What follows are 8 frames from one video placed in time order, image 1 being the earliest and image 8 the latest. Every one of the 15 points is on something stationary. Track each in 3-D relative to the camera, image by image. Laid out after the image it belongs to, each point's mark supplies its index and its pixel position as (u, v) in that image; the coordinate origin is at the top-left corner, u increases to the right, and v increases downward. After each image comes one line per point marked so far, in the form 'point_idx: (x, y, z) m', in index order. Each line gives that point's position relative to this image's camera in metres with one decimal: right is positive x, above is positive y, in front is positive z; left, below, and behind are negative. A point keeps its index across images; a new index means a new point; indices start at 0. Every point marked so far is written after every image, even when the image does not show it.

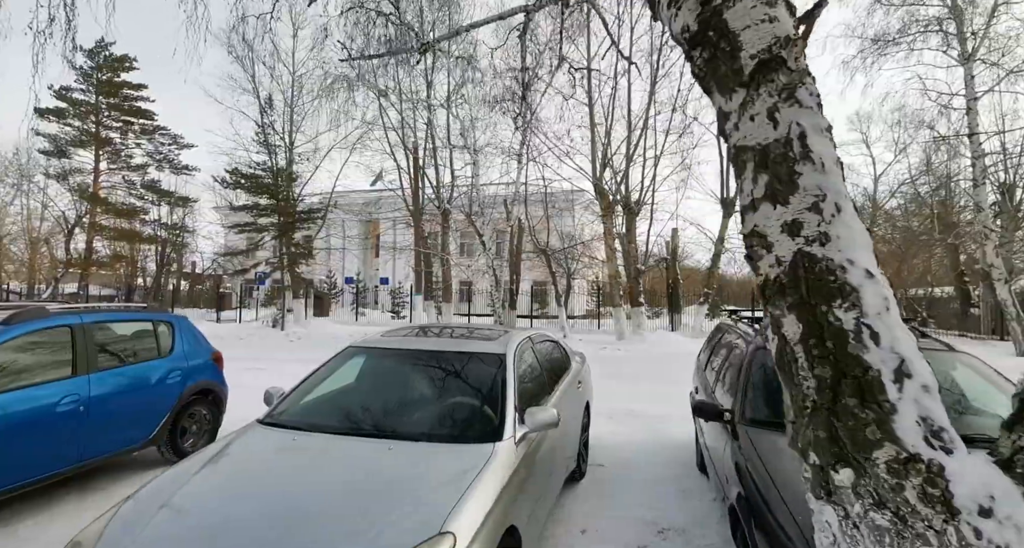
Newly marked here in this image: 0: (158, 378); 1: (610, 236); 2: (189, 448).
0: (-4.0, -1.2, +5.3) m
1: (+4.1, +1.6, +19.7) m
2: (-3.9, -2.1, +5.6) m
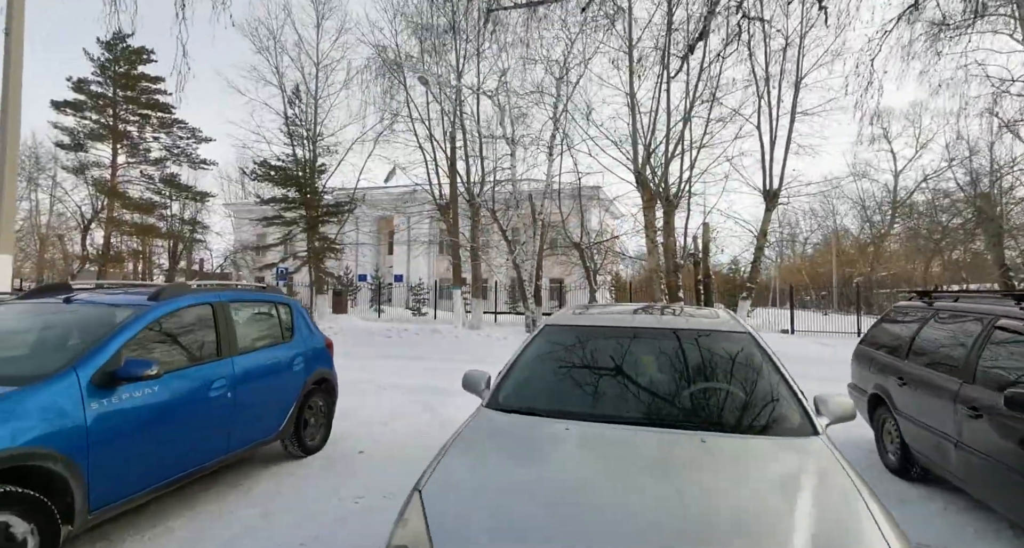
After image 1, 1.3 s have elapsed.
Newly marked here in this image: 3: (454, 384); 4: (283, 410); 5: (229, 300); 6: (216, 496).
0: (-2.3, -0.9, +4.9) m
1: (+5.7, +1.9, +19.2) m
2: (-2.2, -1.8, +5.2) m
3: (-1.1, -2.1, +9.0) m
4: (-2.3, -1.4, +4.8) m
5: (-2.7, -0.3, +4.6) m
6: (-2.6, -2.0, +4.2) m
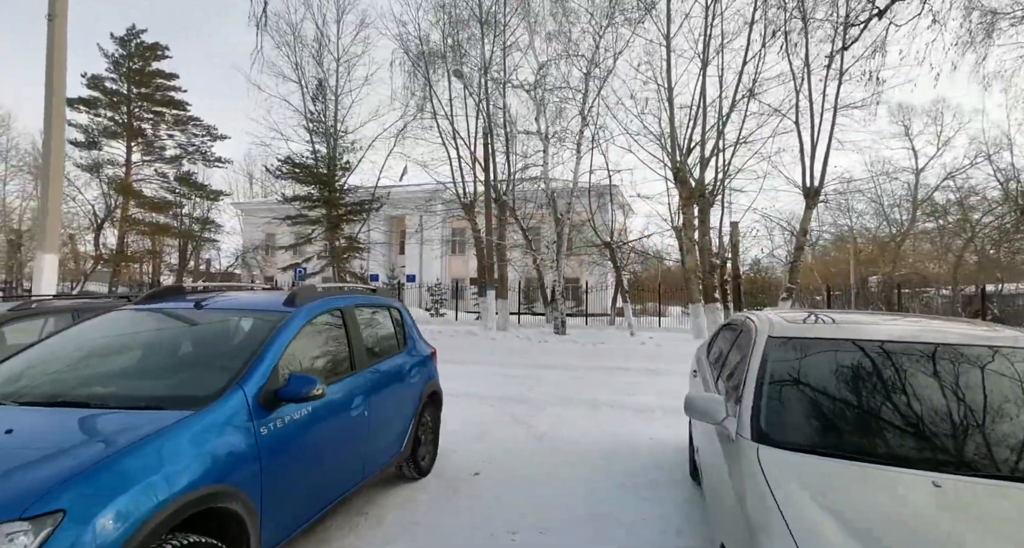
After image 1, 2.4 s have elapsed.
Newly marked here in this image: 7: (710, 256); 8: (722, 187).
0: (-1.0, -0.9, +4.3) m
1: (+7.0, +1.9, +18.7) m
2: (-0.9, -1.9, +4.6) m
3: (+0.3, -2.1, +8.5) m
4: (-1.0, -1.4, +4.3) m
5: (-1.3, -0.3, +4.0) m
6: (-1.2, -2.0, +3.6) m
7: (+8.2, +0.8, +19.7) m
8: (+8.8, +3.6, +19.9) m
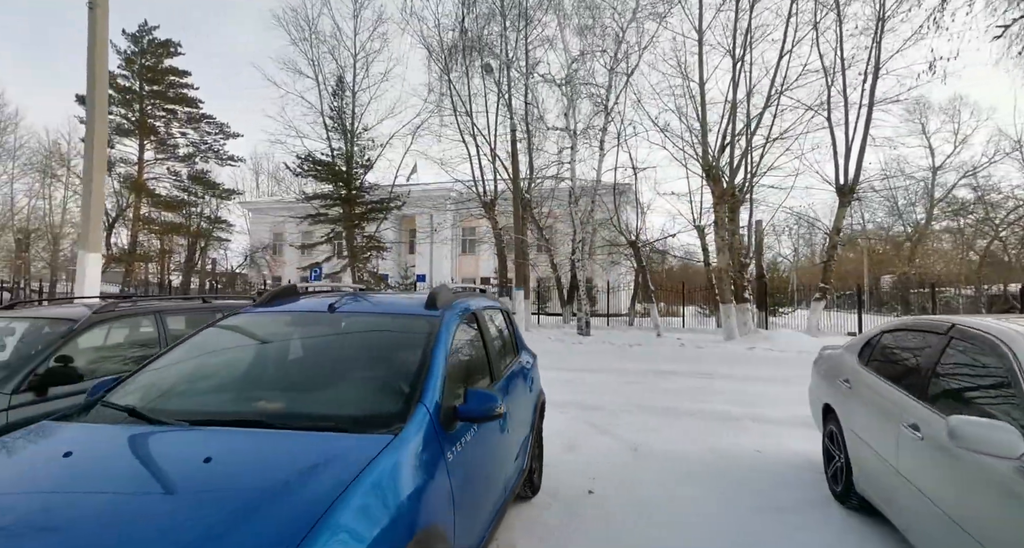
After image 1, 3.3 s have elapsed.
0: (+0.1, -0.9, +3.9) m
1: (+8.1, +1.9, +18.3) m
2: (+0.2, -1.8, +4.2) m
3: (+1.3, -2.1, +8.1) m
4: (+0.1, -1.4, +3.9) m
5: (-0.3, -0.3, +3.7) m
6: (-0.2, -2.0, +3.2) m
7: (+9.2, +0.8, +19.3) m
8: (+9.8, +3.7, +19.5) m
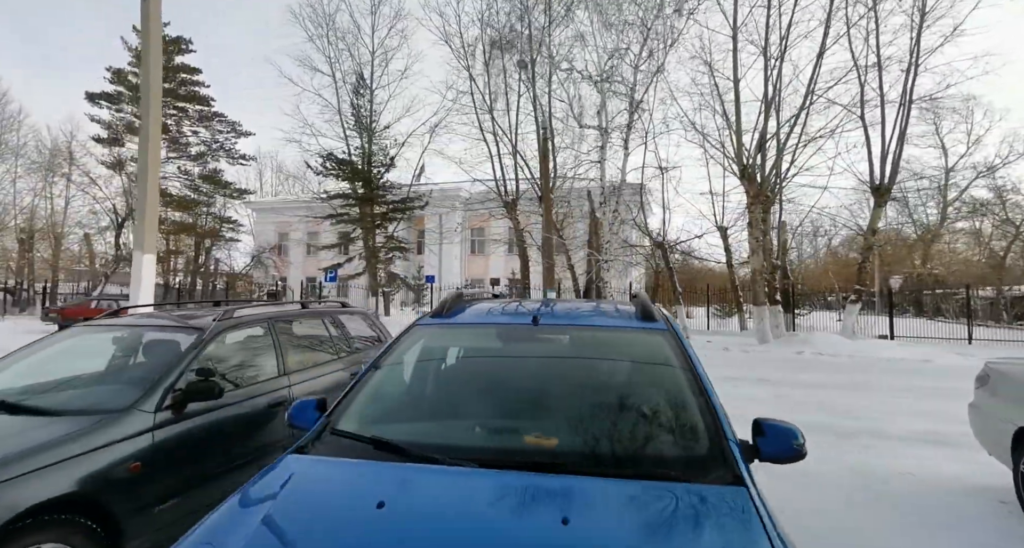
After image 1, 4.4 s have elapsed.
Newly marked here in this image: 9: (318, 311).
0: (+1.4, -1.0, +3.5) m
1: (+9.3, +1.8, +17.9) m
2: (+1.5, -1.9, +3.8) m
3: (+2.6, -2.2, +7.7) m
4: (+1.3, -1.4, +3.5) m
5: (+1.0, -0.3, +3.2) m
6: (+1.1, -2.0, +2.8) m
7: (+10.4, +0.7, +19.0) m
8: (+11.0, +3.6, +19.1) m
9: (-2.1, -0.4, +5.1) m
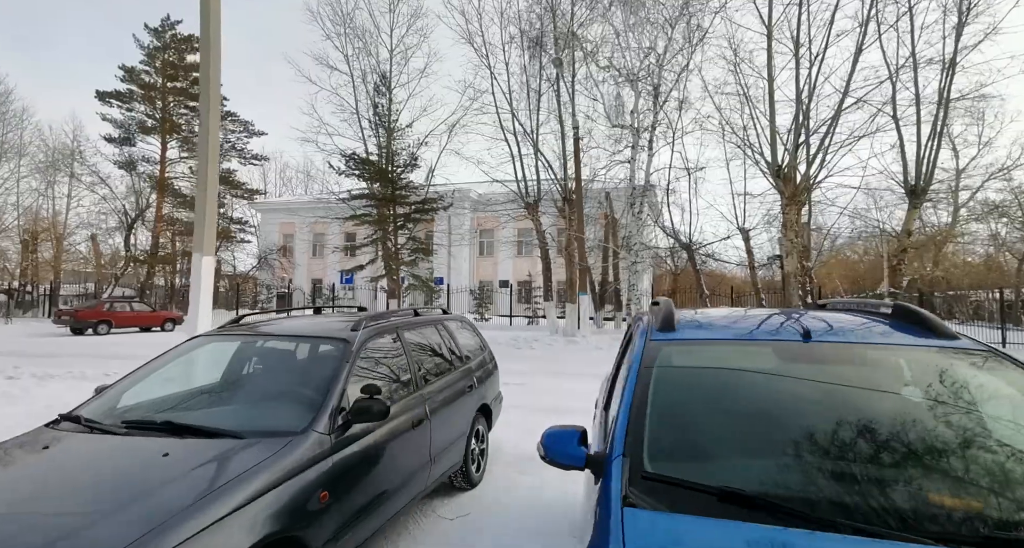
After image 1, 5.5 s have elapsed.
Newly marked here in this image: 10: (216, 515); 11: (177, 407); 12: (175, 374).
0: (+2.6, -1.0, +3.2) m
1: (+10.4, +1.7, +17.6) m
2: (+2.7, -1.9, +3.5) m
3: (+3.8, -2.2, +7.3) m
4: (+2.6, -1.5, +3.1) m
5: (+2.2, -0.3, +2.9) m
6: (+2.3, -2.0, +2.5) m
7: (+11.5, +0.6, +18.7) m
8: (+12.1, +3.5, +18.9) m
9: (-0.8, -0.5, +4.7) m
10: (-1.2, -1.0, +2.0) m
11: (-2.3, -0.9, +3.2) m
12: (-2.5, -0.7, +3.5) m
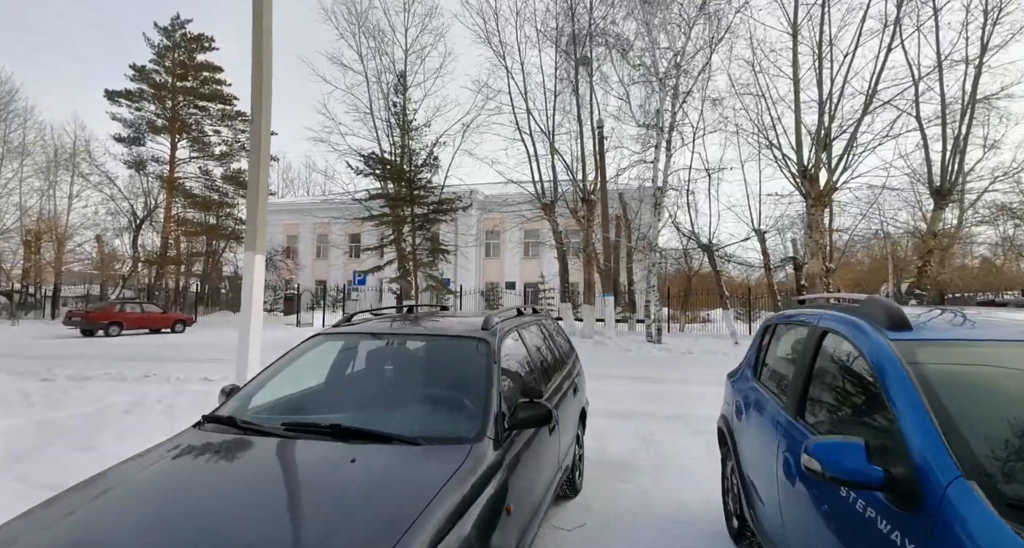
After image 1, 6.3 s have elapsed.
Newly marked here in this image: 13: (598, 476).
0: (+3.6, -1.0, +3.0) m
1: (+11.3, +1.7, +17.5) m
2: (+3.7, -1.9, +3.3) m
3: (+4.7, -2.2, +7.2) m
4: (+3.5, -1.4, +2.9) m
5: (+3.2, -0.3, +2.7) m
6: (+3.3, -2.0, +2.3) m
7: (+12.4, +0.6, +18.6) m
8: (+13.0, +3.4, +18.8) m
9: (+0.1, -0.4, +4.5) m
10: (-0.3, -1.0, +1.8) m
11: (-1.3, -0.8, +3.0) m
12: (-1.5, -0.7, +3.3) m
13: (+0.9, -2.1, +5.0) m
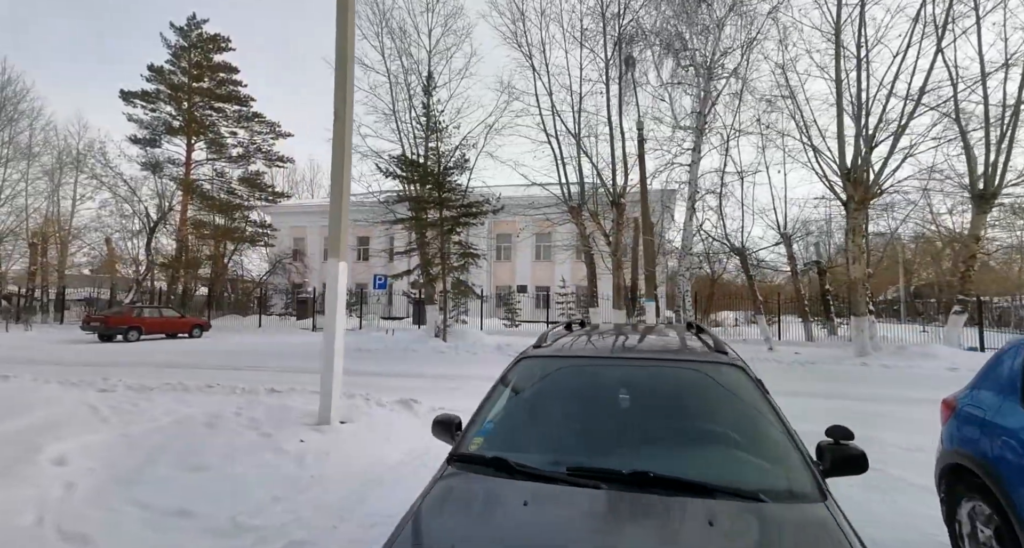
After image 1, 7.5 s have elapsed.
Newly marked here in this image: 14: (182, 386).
0: (+5.0, -1.1, +2.7) m
1: (+12.6, +1.5, +17.2) m
2: (+5.1, -2.0, +3.0) m
3: (+6.1, -2.3, +6.8) m
4: (+5.0, -1.5, +2.6) m
5: (+4.6, -0.4, +2.4) m
6: (+4.7, -2.1, +1.9) m
7: (+13.7, +0.4, +18.3) m
8: (+14.3, +3.3, +18.5) m
9: (+1.6, -0.5, +4.2) m
10: (+1.2, -1.0, +1.4) m
11: (+0.1, -0.9, +2.6) m
12: (-0.1, -0.8, +2.9) m
13: (+2.3, -2.2, +4.6) m
14: (-5.8, -2.0, +8.4) m
